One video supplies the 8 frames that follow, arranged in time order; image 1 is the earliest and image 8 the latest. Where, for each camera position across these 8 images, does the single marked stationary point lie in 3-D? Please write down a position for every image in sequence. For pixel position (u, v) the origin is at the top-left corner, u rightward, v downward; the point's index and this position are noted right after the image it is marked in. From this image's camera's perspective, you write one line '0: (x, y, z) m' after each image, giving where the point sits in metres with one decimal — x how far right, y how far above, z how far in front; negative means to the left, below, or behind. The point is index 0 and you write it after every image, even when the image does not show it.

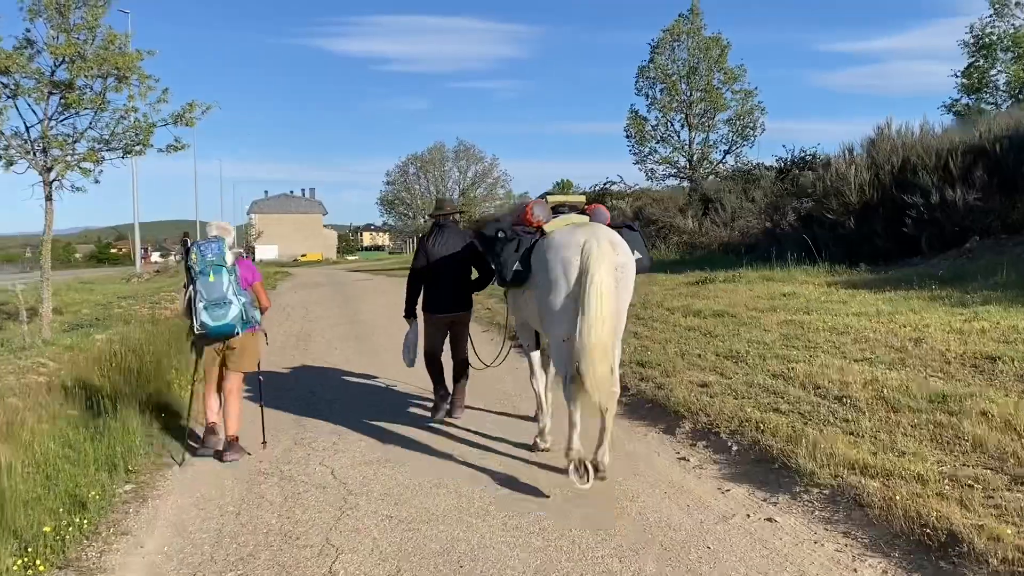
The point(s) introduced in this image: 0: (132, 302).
0: (-8.0, -0.3, +18.7) m
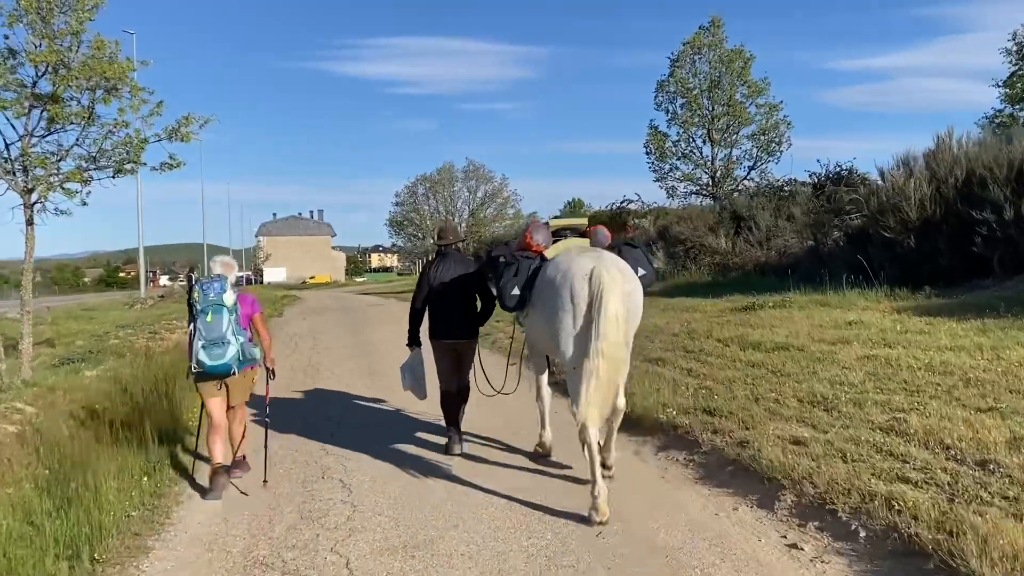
0: (-7.6, -0.9, +17.7) m
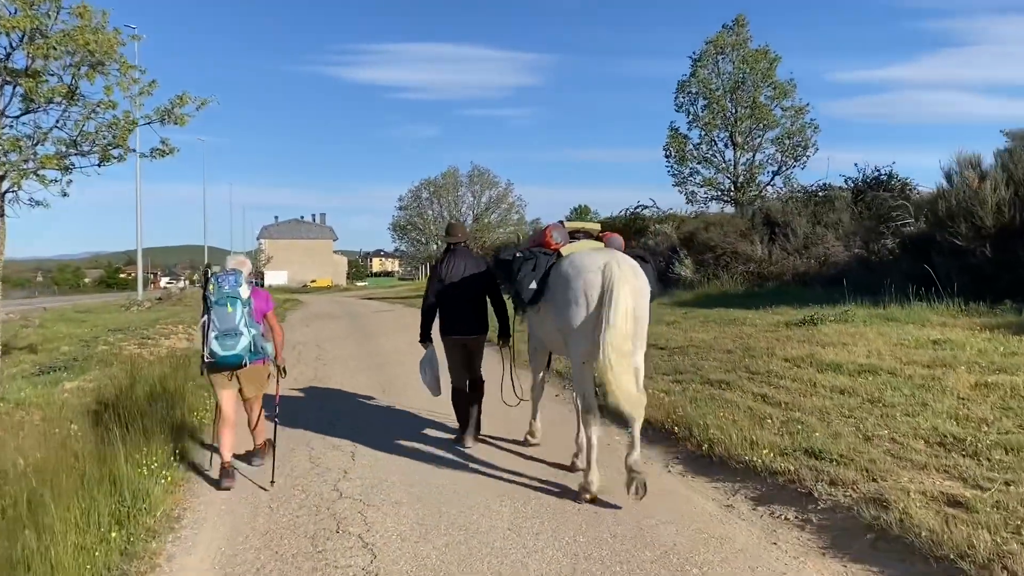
0: (-7.2, -0.9, +16.4) m
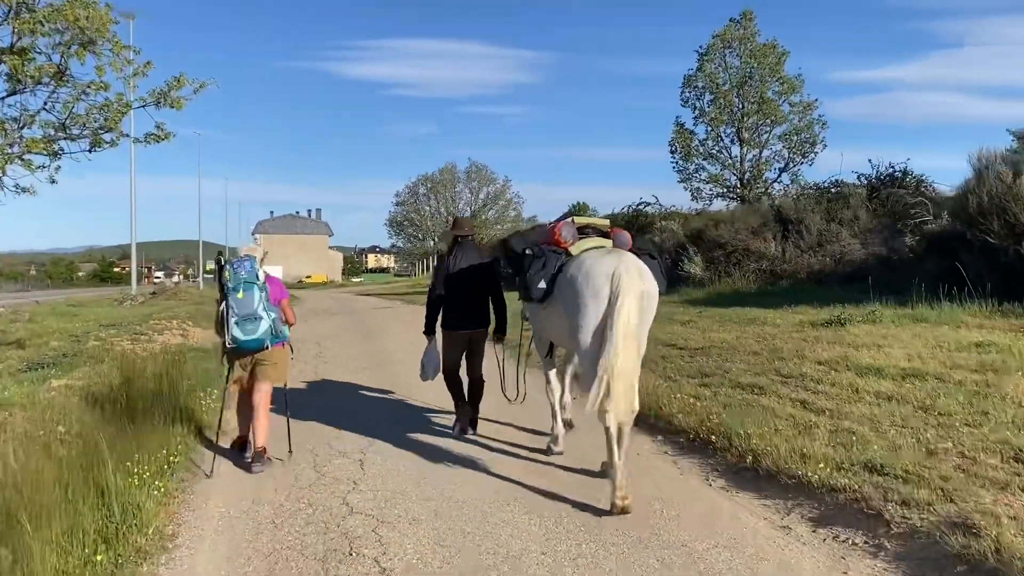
0: (-7.1, -0.8, +15.9) m
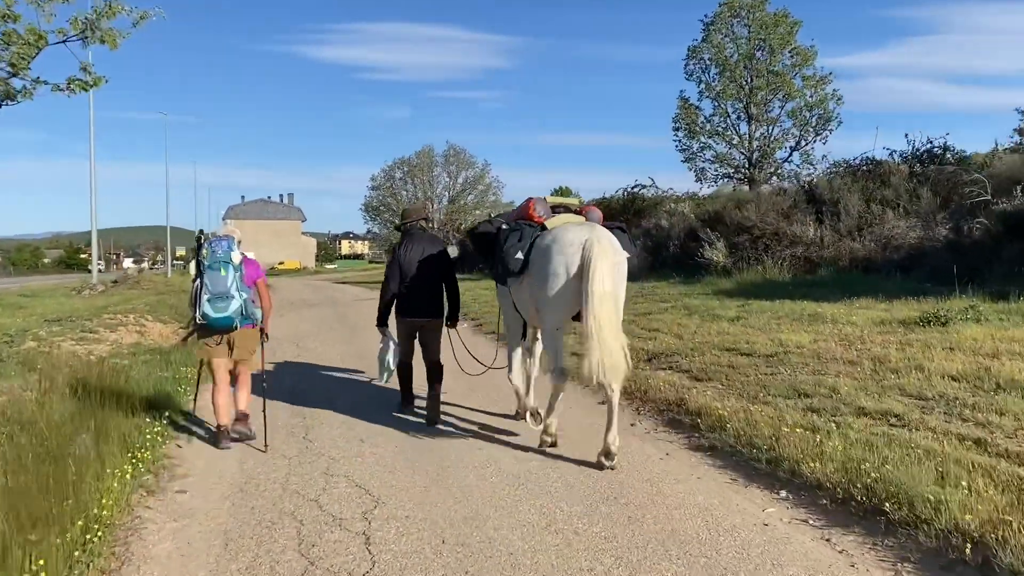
0: (-7.1, -0.7, +13.8) m
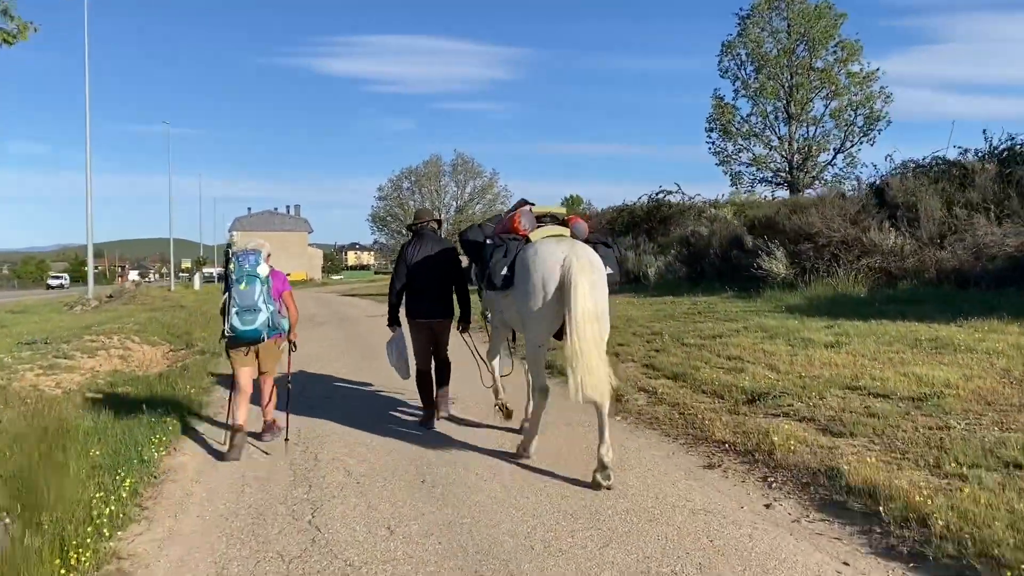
0: (-6.6, -0.9, +12.0) m
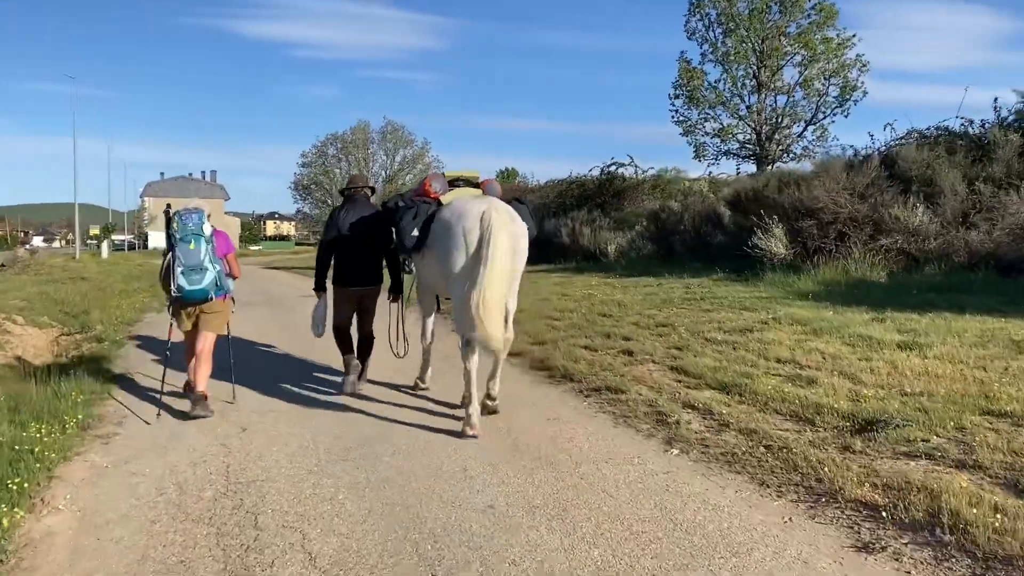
0: (-6.9, -0.6, +9.5) m
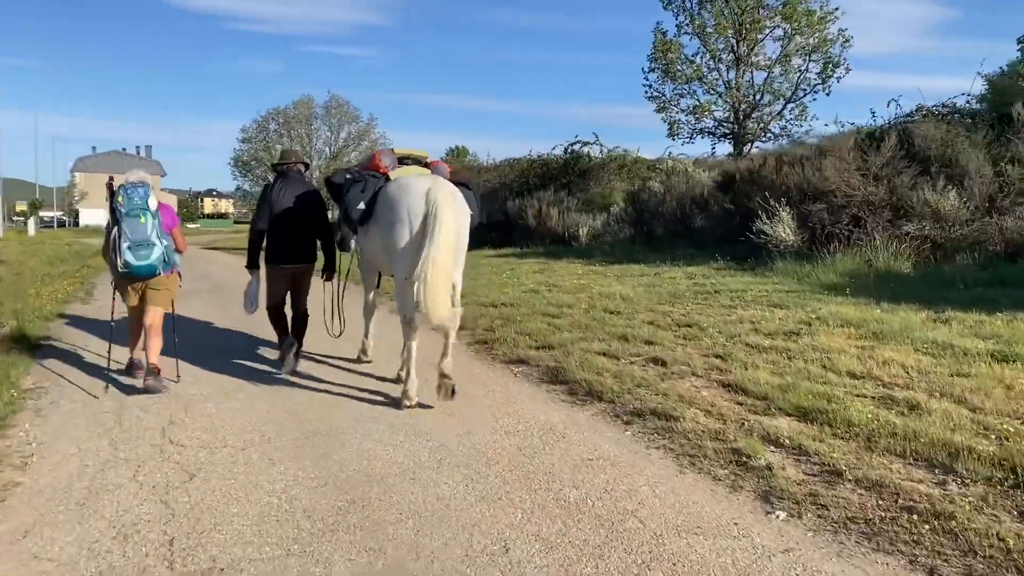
0: (-6.9, -0.5, +7.7) m
